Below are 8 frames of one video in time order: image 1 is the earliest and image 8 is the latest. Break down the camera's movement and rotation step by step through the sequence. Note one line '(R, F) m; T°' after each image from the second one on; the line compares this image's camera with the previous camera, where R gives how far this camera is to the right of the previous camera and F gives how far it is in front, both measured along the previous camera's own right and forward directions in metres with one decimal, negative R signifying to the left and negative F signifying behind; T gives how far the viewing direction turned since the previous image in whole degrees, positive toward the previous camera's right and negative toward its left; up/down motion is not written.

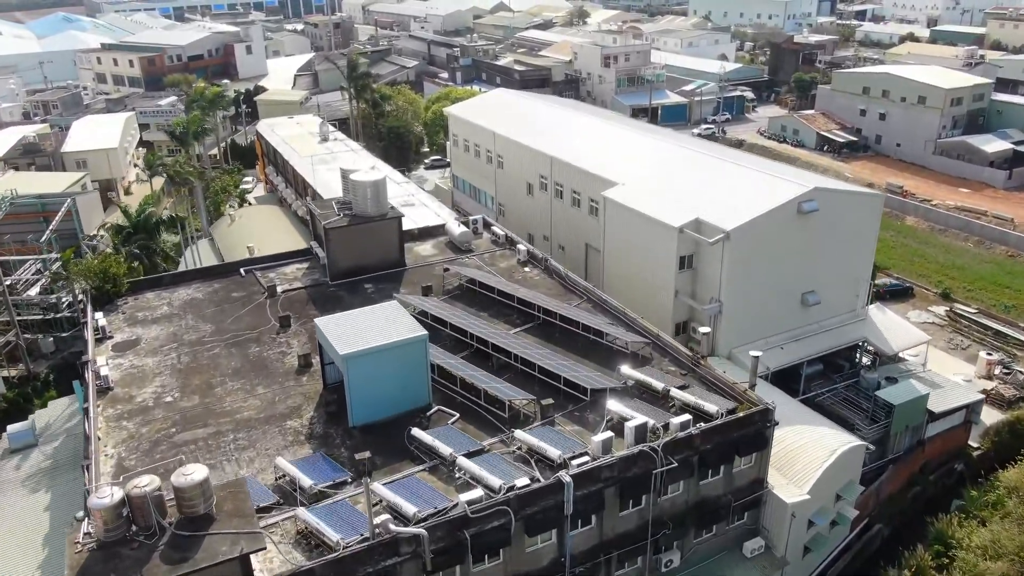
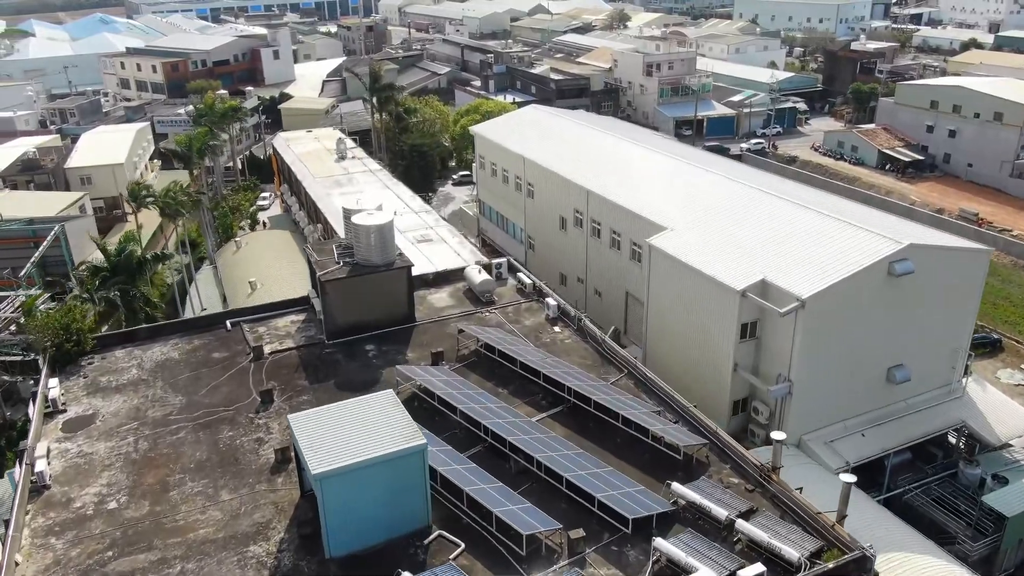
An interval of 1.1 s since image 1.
(+0.2, +3.9) m; -3°
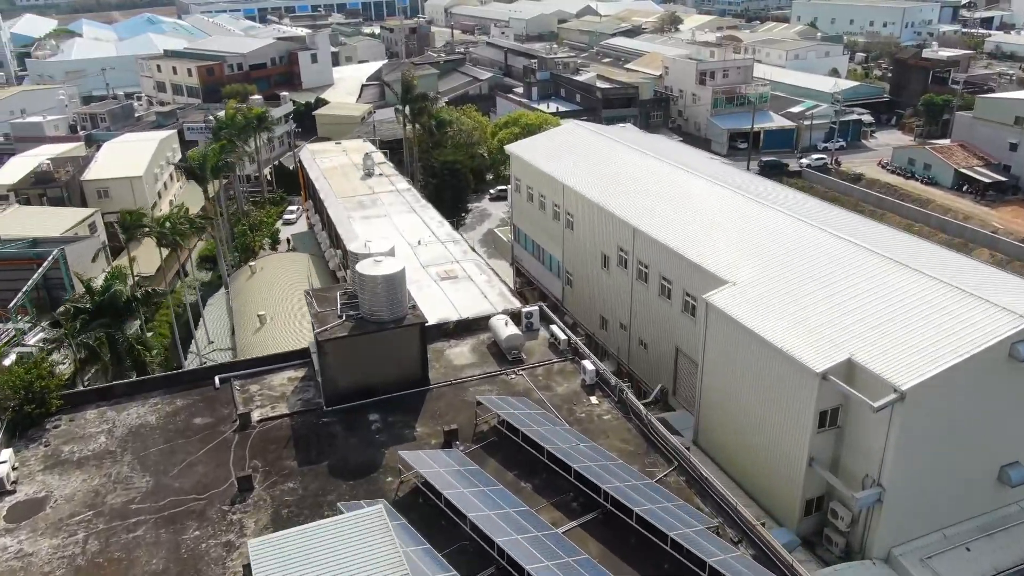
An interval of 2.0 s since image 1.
(+0.3, +3.4) m; -3°
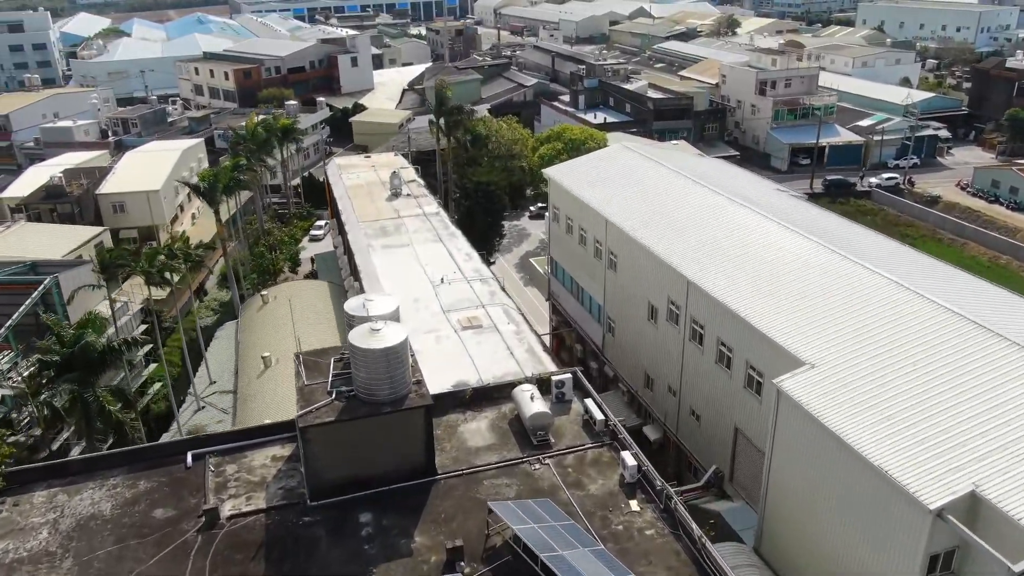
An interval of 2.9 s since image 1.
(+0.4, +3.5) m; -3°
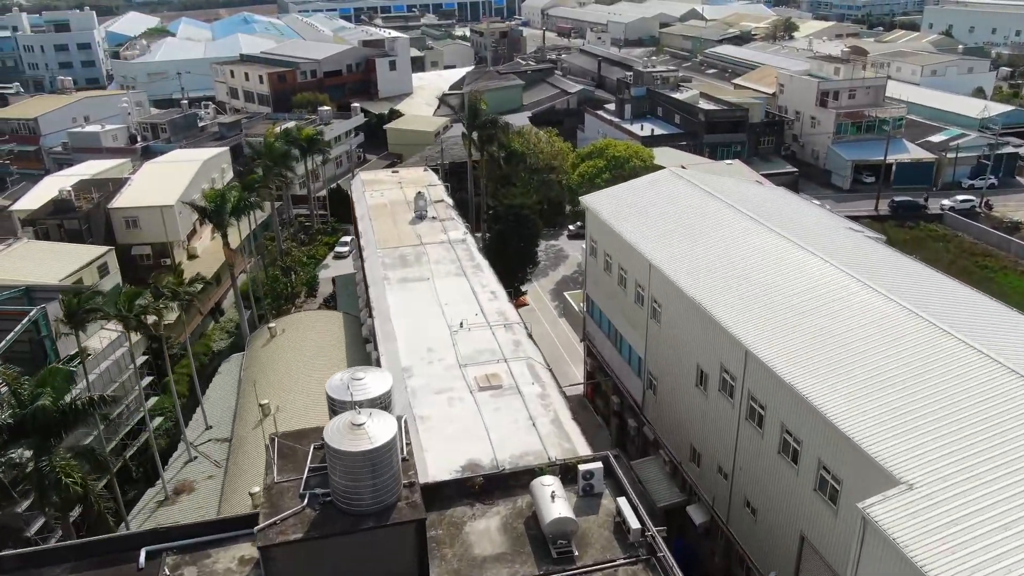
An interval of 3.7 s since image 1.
(+0.4, +3.2) m; -3°
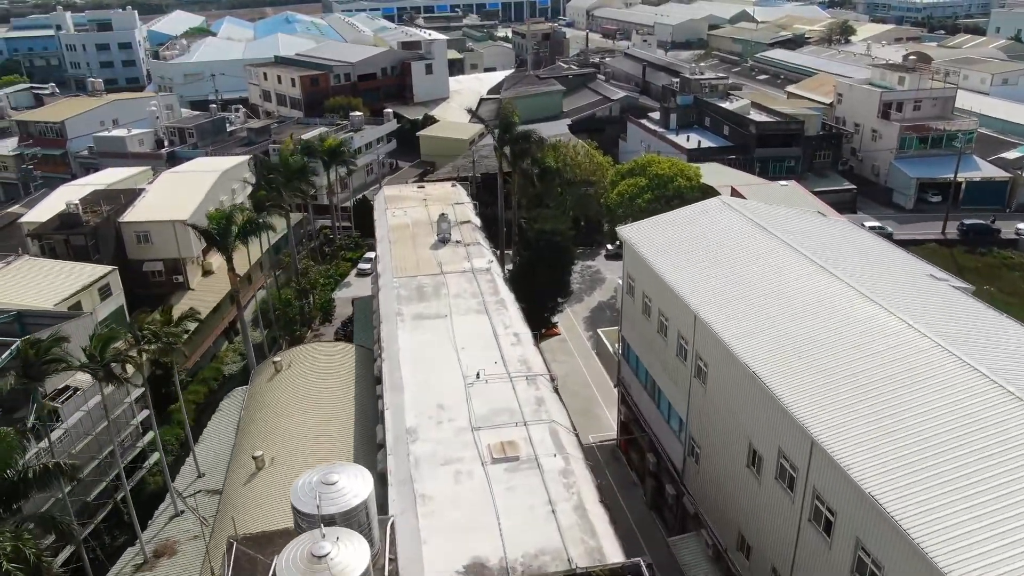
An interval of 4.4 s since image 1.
(+0.4, +2.8) m; -3°
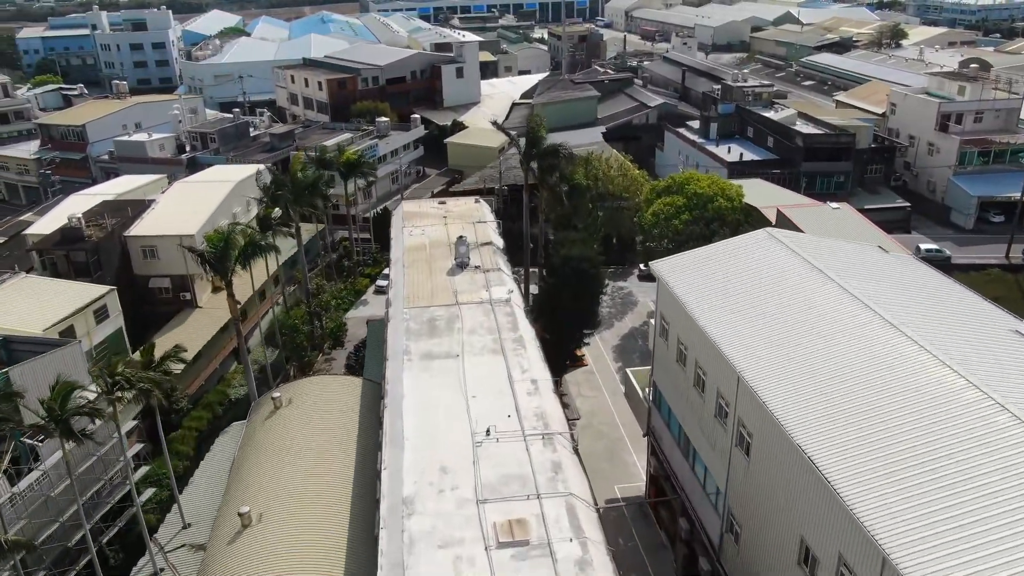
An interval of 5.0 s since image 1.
(+0.4, +2.4) m; -2°
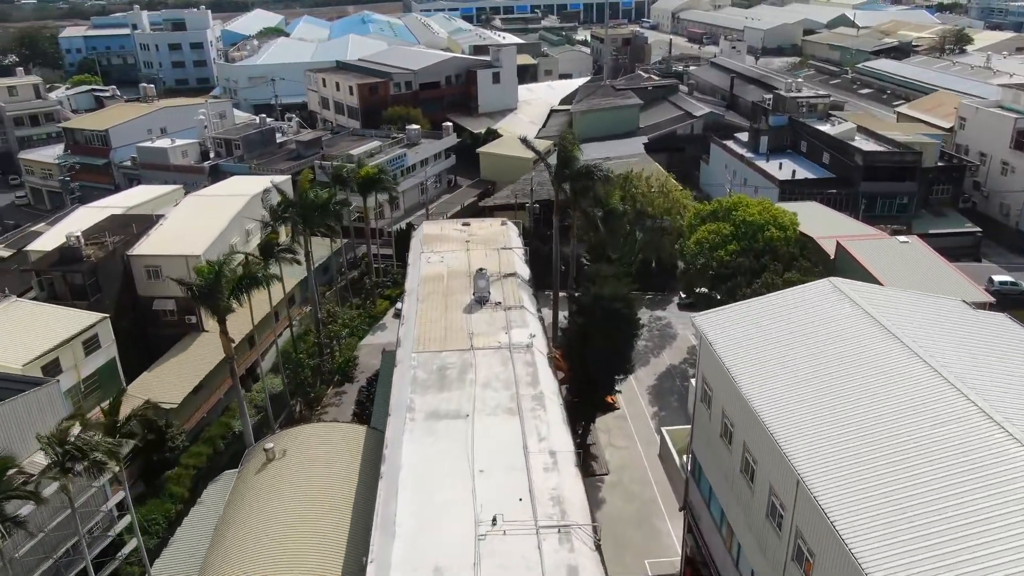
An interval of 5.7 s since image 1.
(+0.5, +2.8) m; -3°
